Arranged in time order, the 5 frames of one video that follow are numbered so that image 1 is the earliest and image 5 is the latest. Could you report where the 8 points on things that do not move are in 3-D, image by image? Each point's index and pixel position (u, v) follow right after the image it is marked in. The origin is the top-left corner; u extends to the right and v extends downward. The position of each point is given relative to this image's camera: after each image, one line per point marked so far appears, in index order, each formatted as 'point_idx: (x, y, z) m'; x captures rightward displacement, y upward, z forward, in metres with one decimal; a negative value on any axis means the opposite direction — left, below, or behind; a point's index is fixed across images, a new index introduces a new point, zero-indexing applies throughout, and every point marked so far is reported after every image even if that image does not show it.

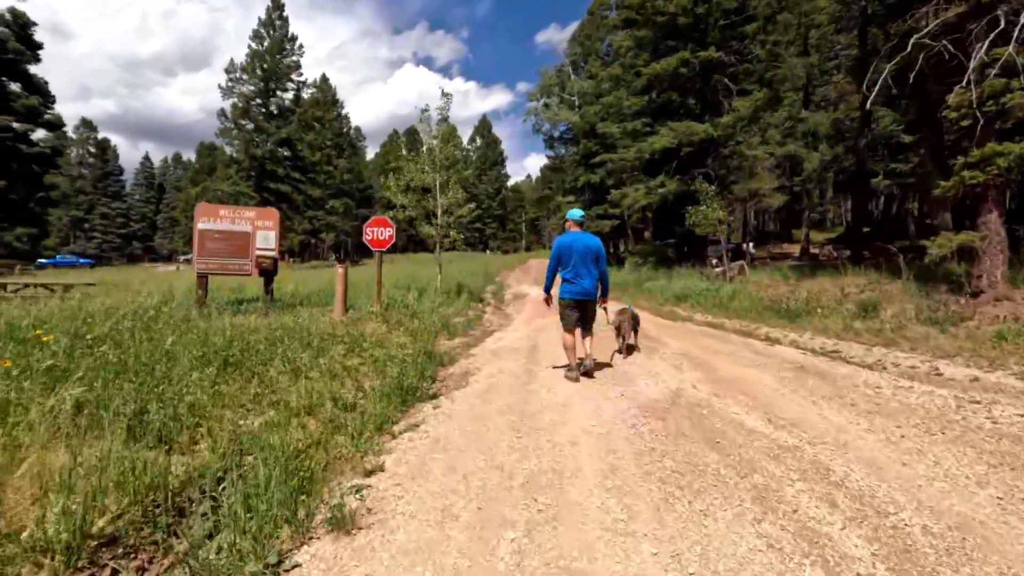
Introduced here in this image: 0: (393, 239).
0: (-3.0, +1.2, +13.3) m
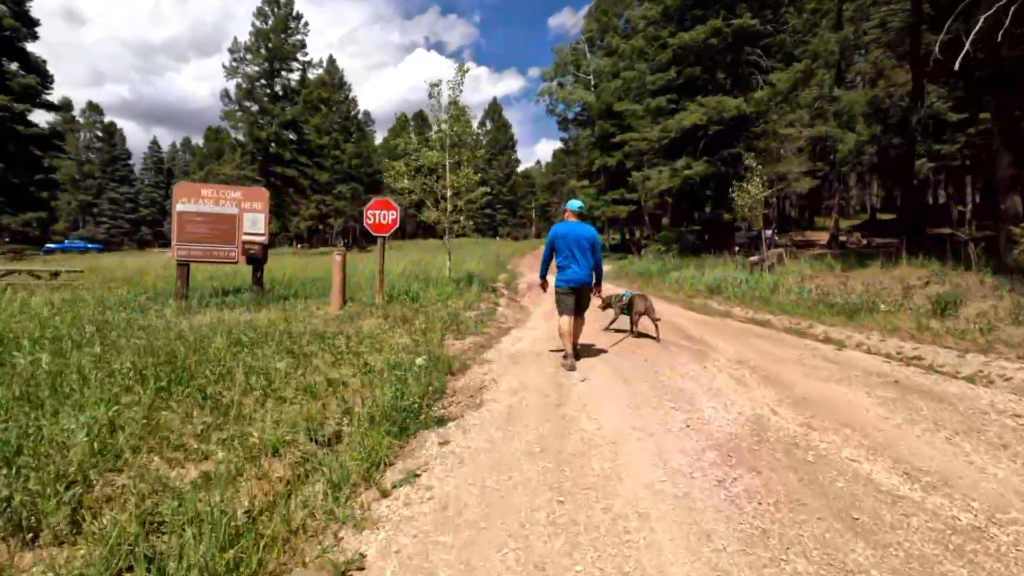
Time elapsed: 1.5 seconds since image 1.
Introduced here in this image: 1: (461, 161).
0: (-2.6, +1.4, +11.9) m
1: (-1.6, +3.8, +16.1) m
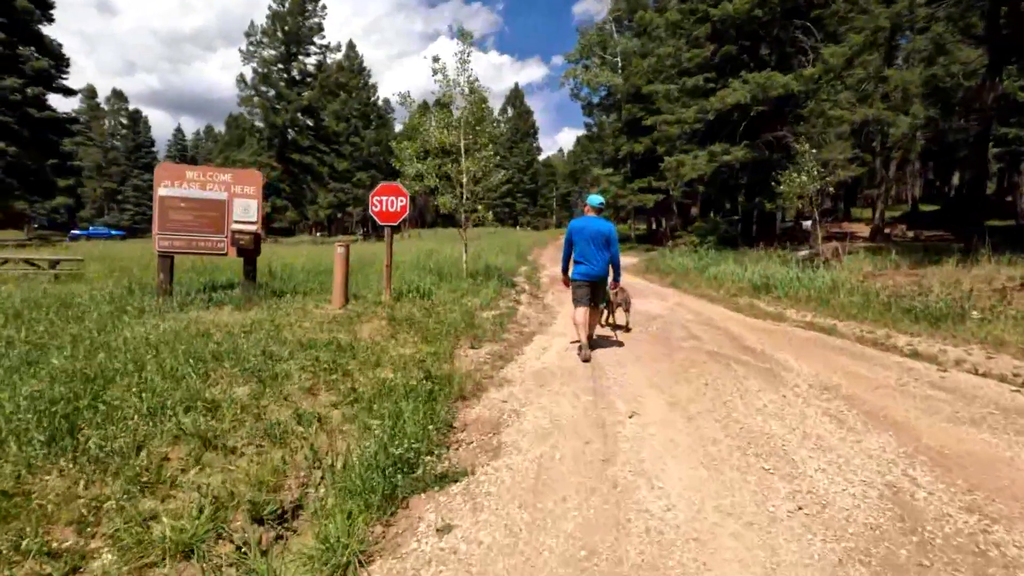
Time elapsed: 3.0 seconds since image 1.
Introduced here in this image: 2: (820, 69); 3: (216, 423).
0: (-2.1, +1.5, +10.5) m
1: (-0.9, +3.9, +14.6) m
2: (+11.4, +8.1, +19.7) m
3: (-2.1, -1.0, +3.8) m
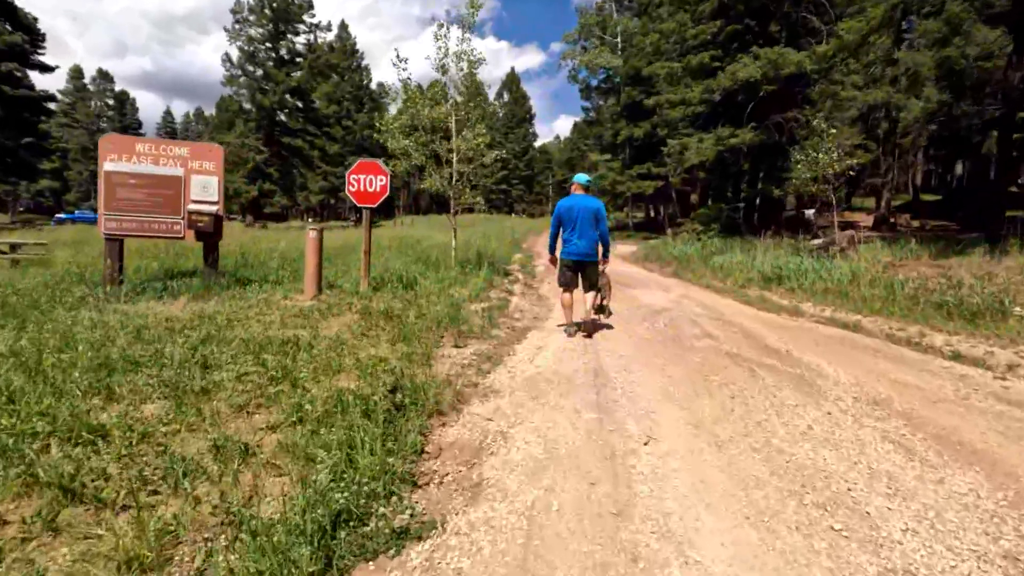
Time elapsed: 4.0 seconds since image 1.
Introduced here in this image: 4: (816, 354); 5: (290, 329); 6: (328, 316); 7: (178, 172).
0: (-2.2, +1.7, +9.5) m
1: (-1.1, +4.2, +13.5) m
2: (+11.2, +8.4, +18.6) m
3: (-2.2, -0.9, +2.8) m
4: (+3.7, -0.8, +6.4) m
5: (-2.7, -0.5, +6.4) m
6: (-2.6, -0.4, +7.5) m
7: (-5.4, +1.9, +8.6) m
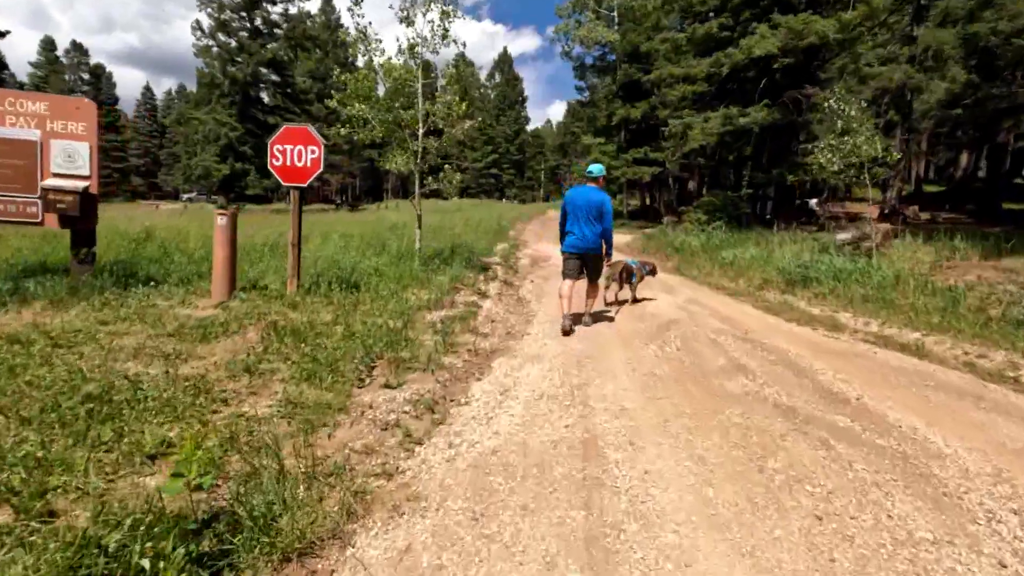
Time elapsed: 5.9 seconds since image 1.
0: (-2.6, +1.7, +7.4) m
1: (-1.5, +4.3, +11.4) m
2: (+10.7, +8.4, +16.5) m
3: (-2.6, -1.1, +0.8) m
4: (+3.3, -1.0, +4.5) m
5: (-3.1, -0.6, +4.4) m
6: (-3.0, -0.5, +5.4) m
7: (-5.8, +1.8, +6.4) m
